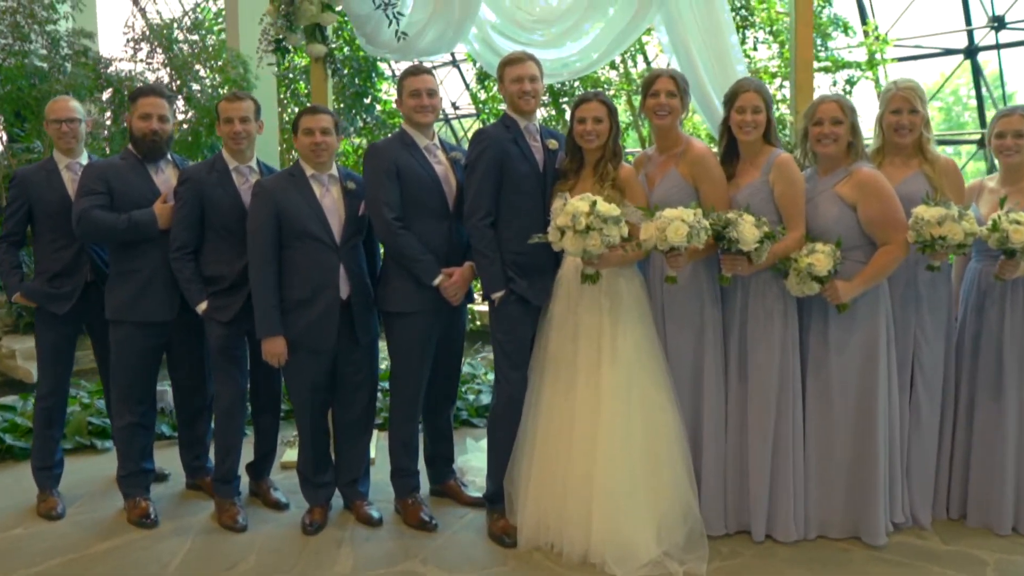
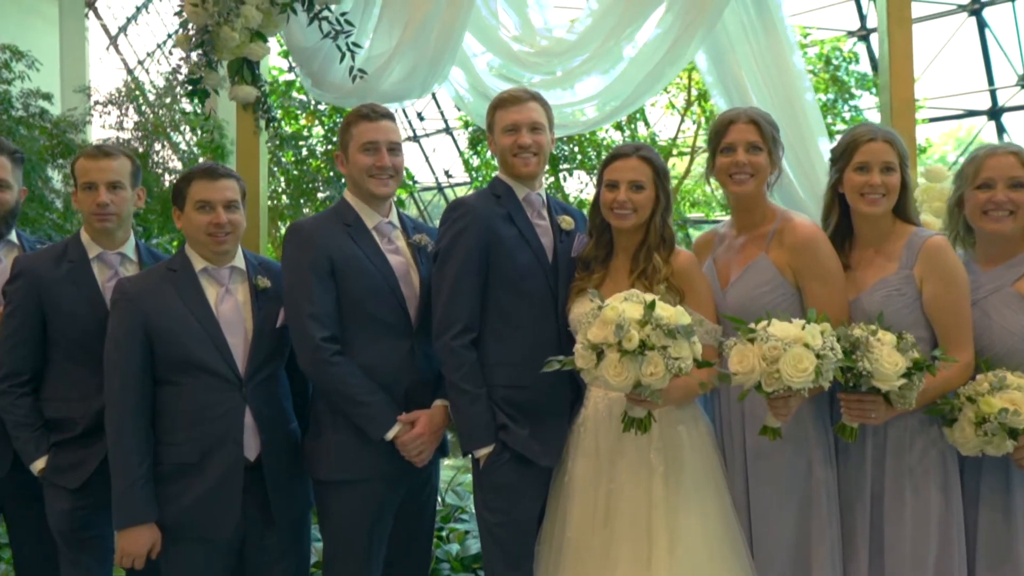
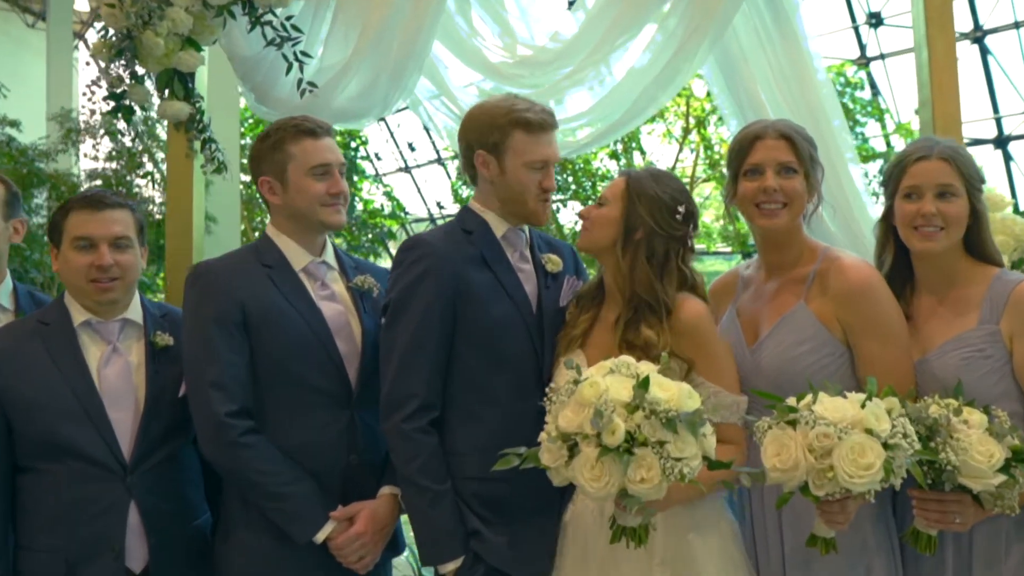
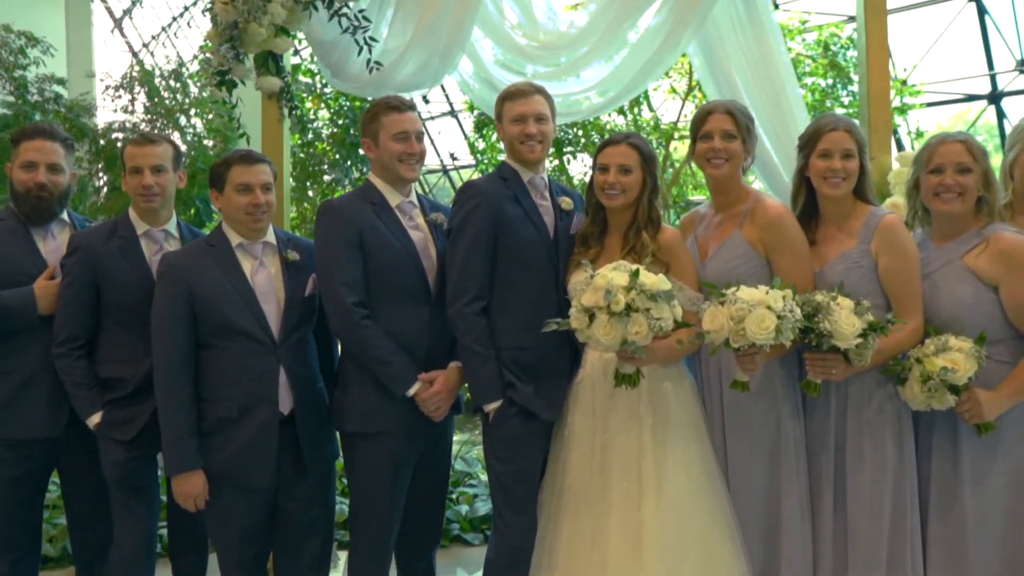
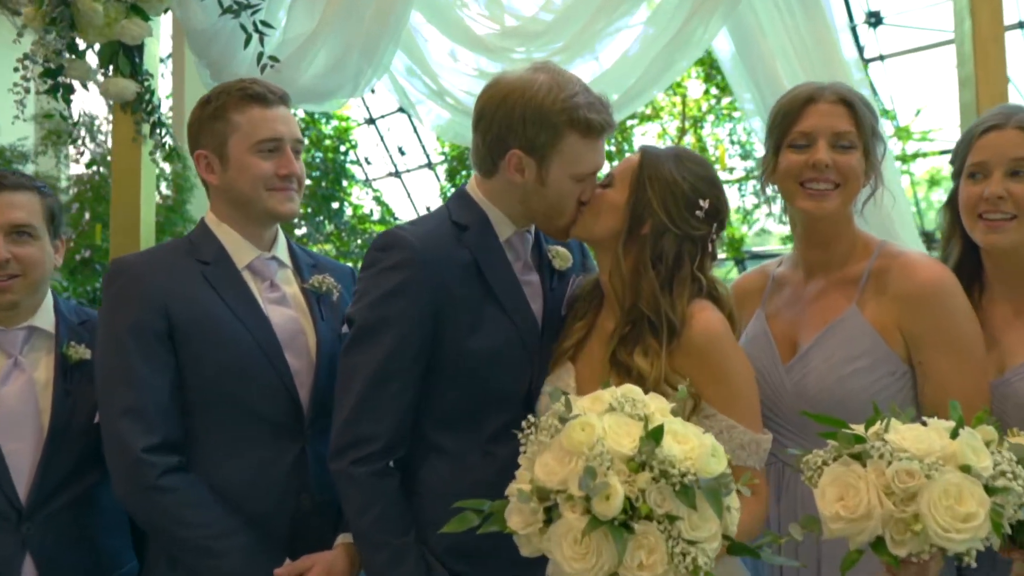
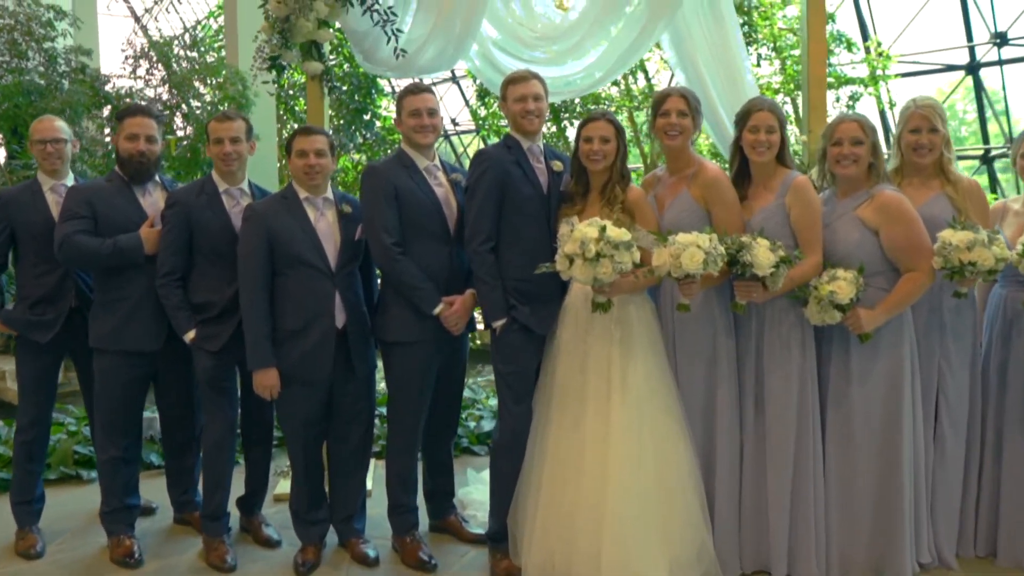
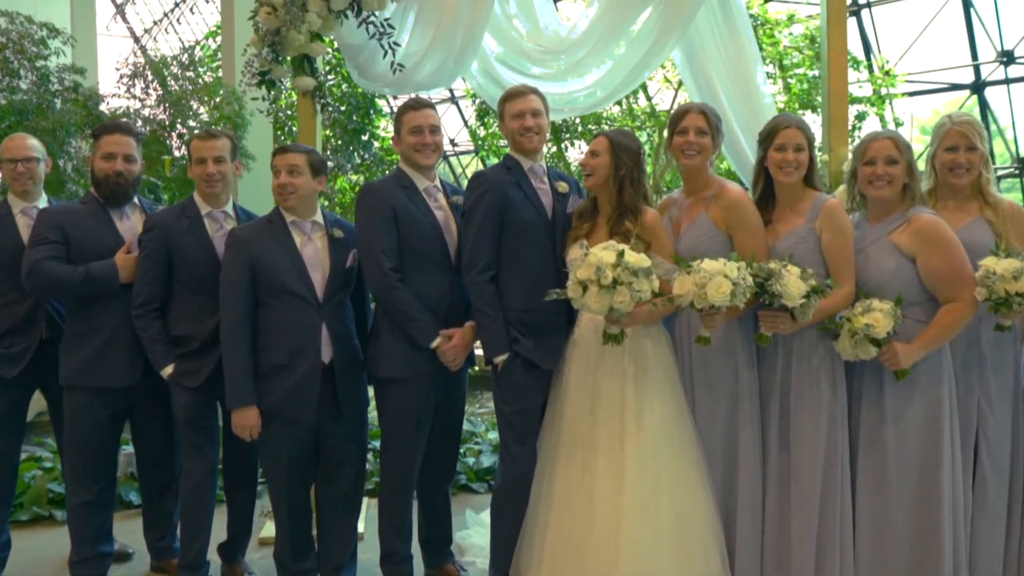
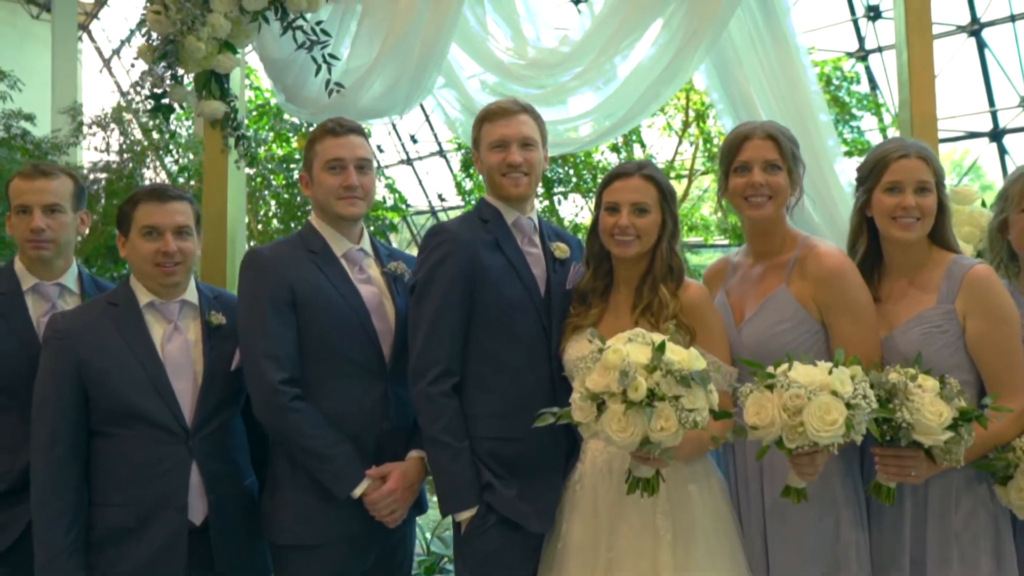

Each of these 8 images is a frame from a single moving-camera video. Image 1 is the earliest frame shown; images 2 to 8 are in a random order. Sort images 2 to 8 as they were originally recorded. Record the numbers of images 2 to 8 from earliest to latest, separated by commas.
6, 7, 4, 2, 8, 3, 5
